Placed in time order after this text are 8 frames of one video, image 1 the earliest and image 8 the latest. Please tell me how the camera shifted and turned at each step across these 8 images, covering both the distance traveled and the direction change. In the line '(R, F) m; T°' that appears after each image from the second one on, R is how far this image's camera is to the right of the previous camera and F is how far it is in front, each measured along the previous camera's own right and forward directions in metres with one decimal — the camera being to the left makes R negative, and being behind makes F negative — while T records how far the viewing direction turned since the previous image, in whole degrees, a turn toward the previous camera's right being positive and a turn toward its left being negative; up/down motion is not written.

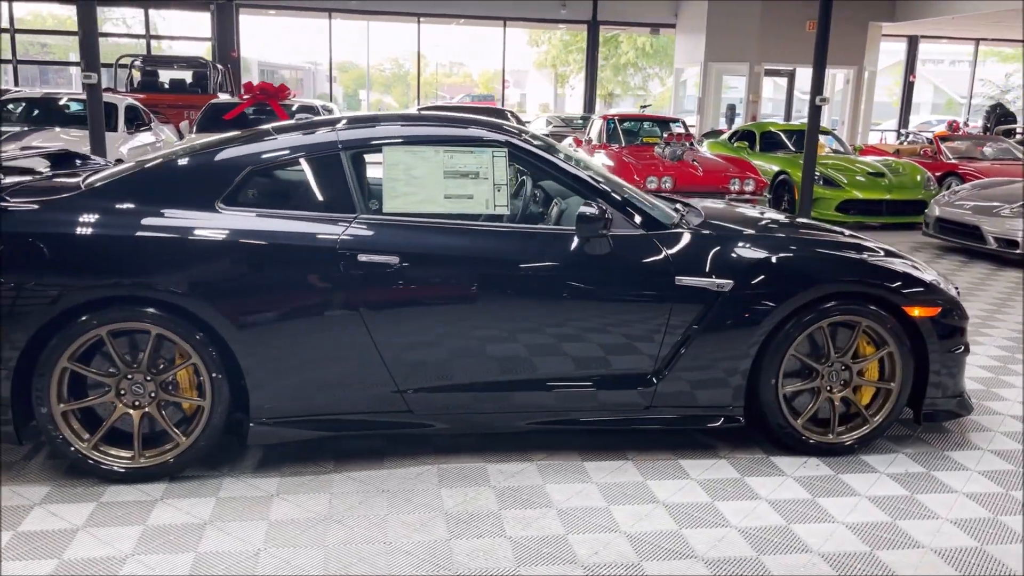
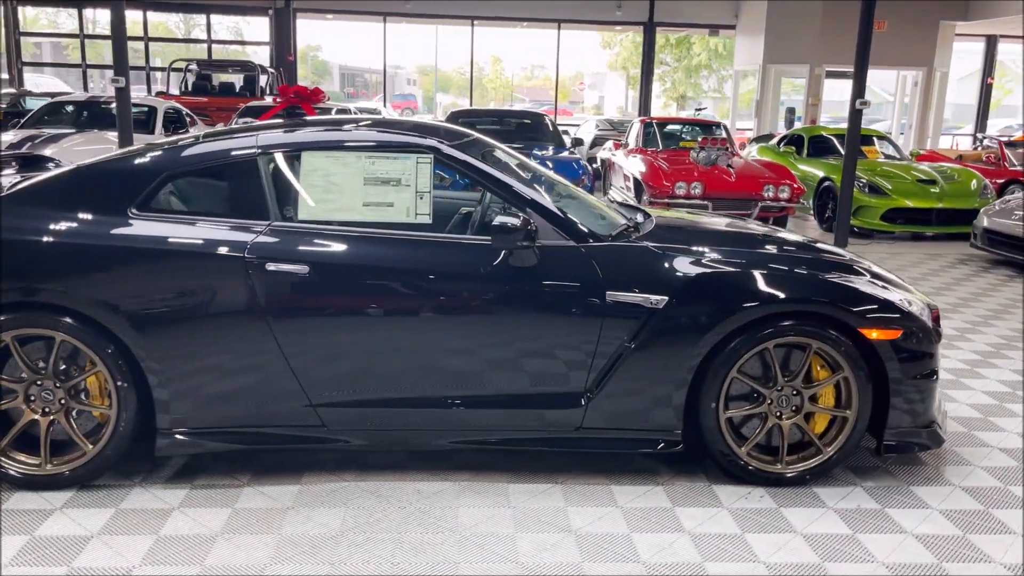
(+0.1, +0.1) m; -4°
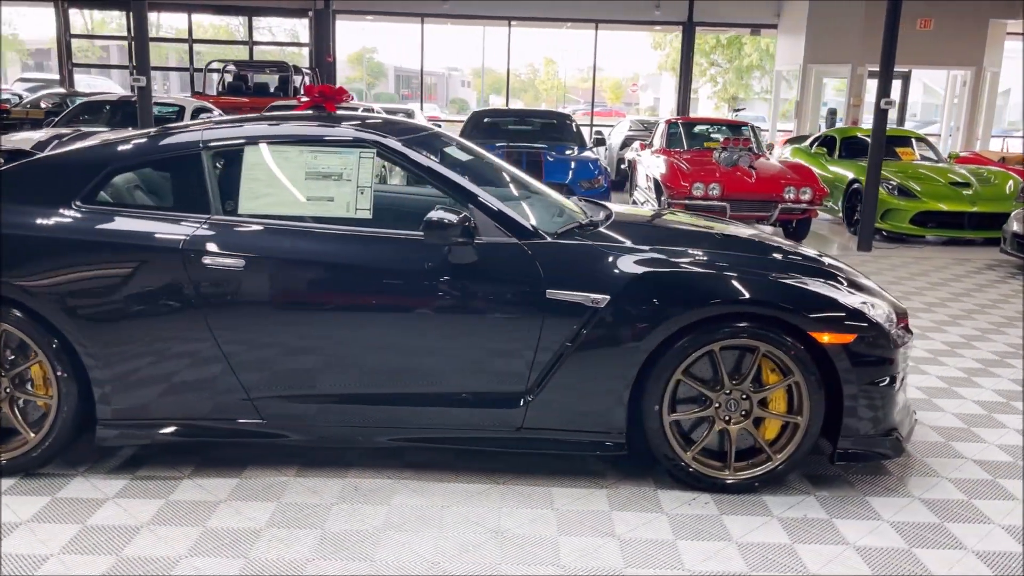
(+0.4, +0.1) m; -3°
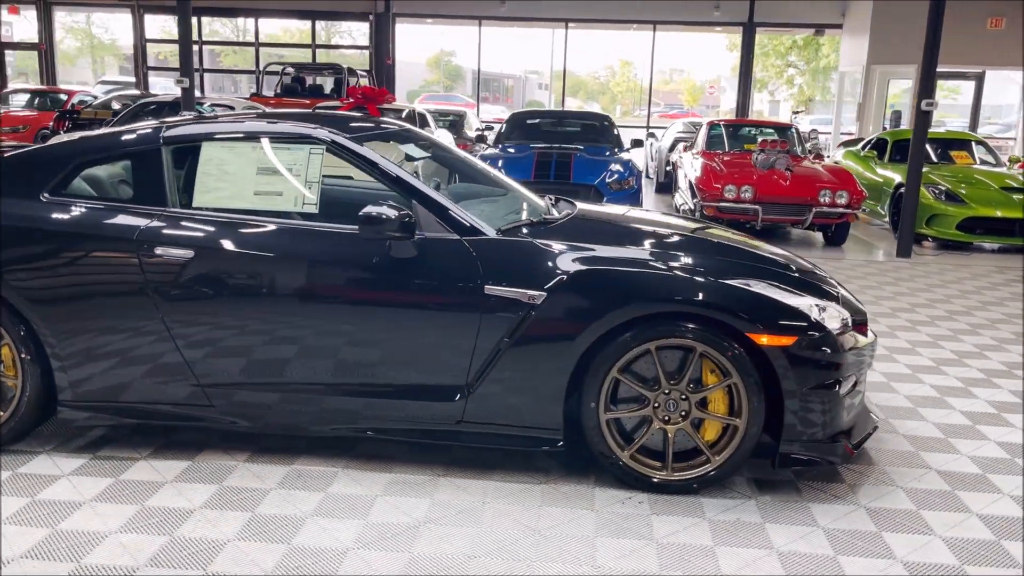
(+0.5, 0.0) m; -5°
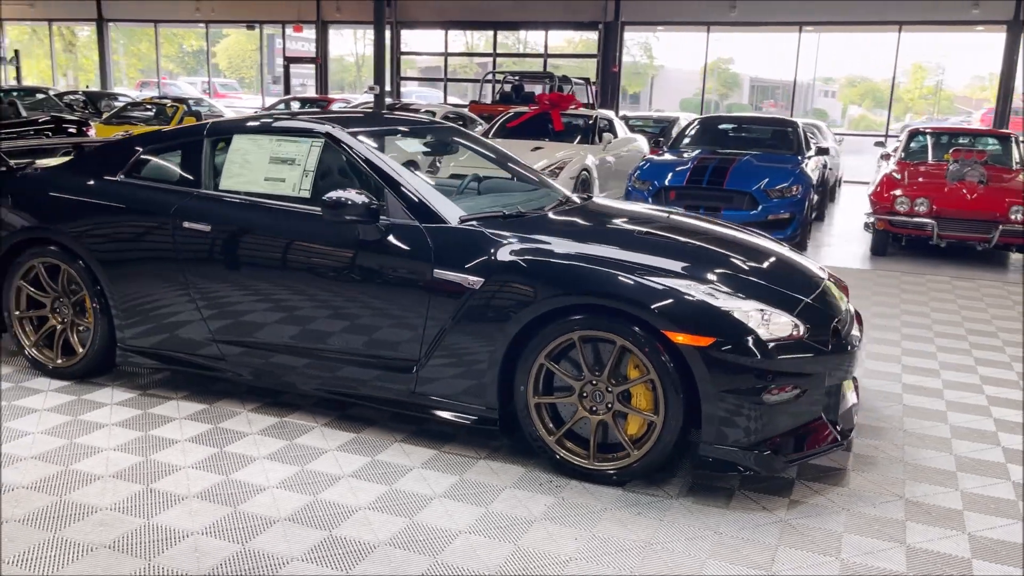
(+1.1, 0.0) m; -17°
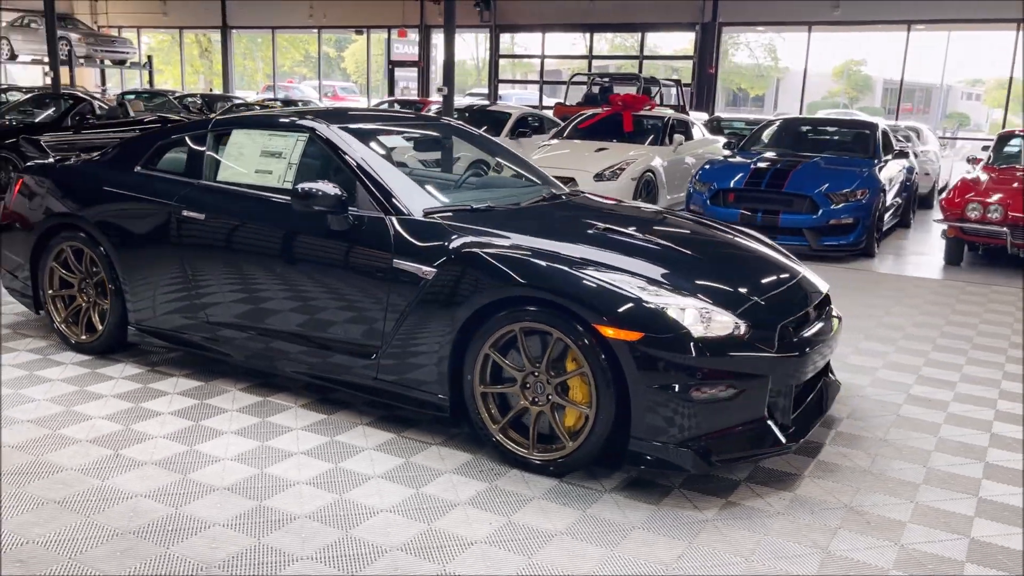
(+0.6, 0.0) m; -8°
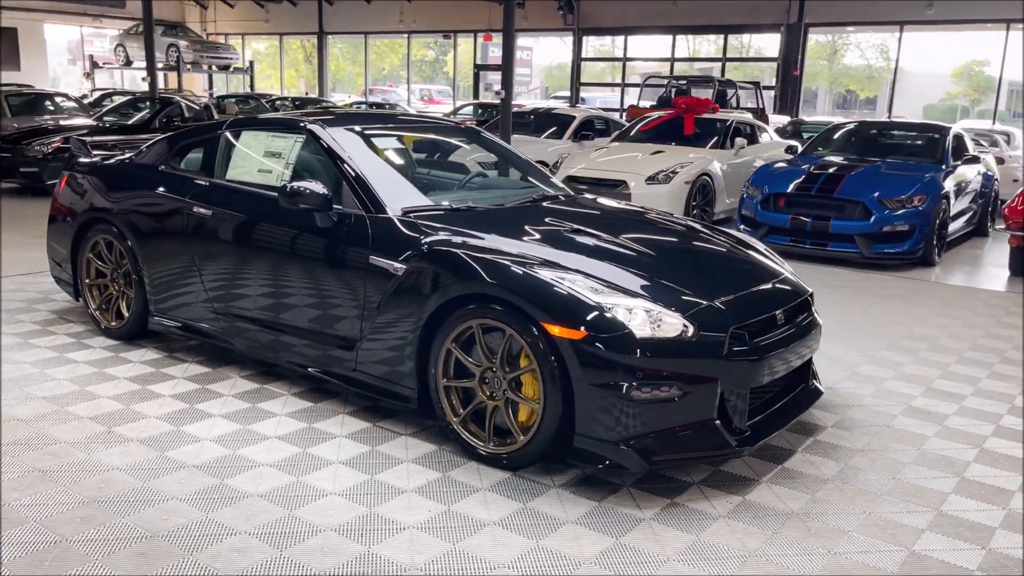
(+0.5, -0.1) m; -6°
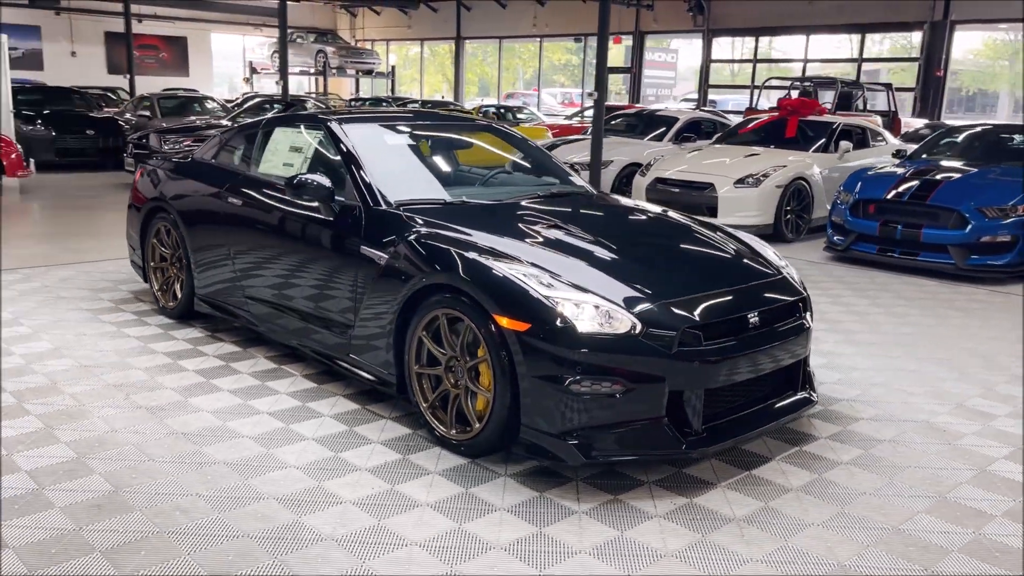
(+0.7, 0.0) m; -10°
